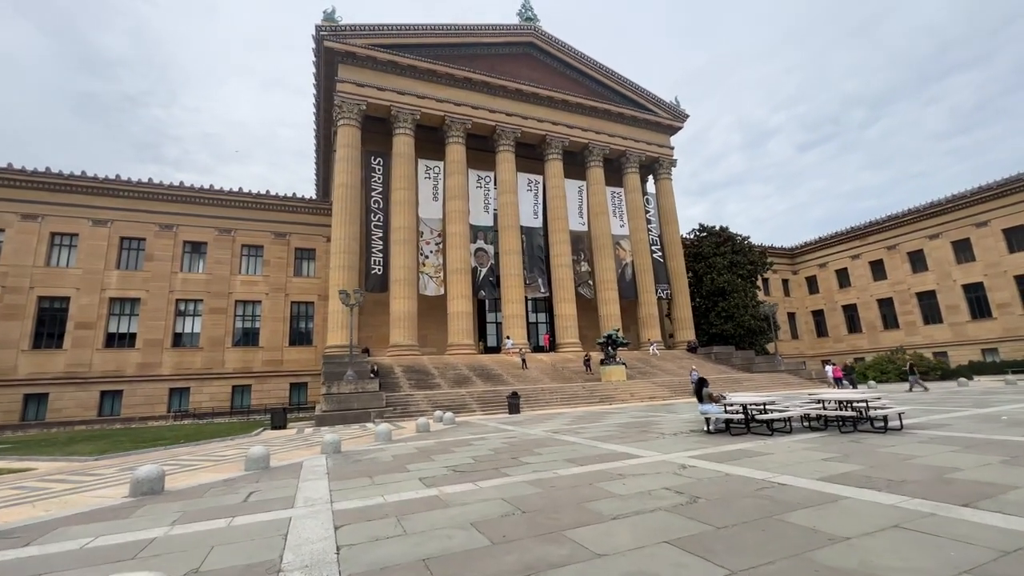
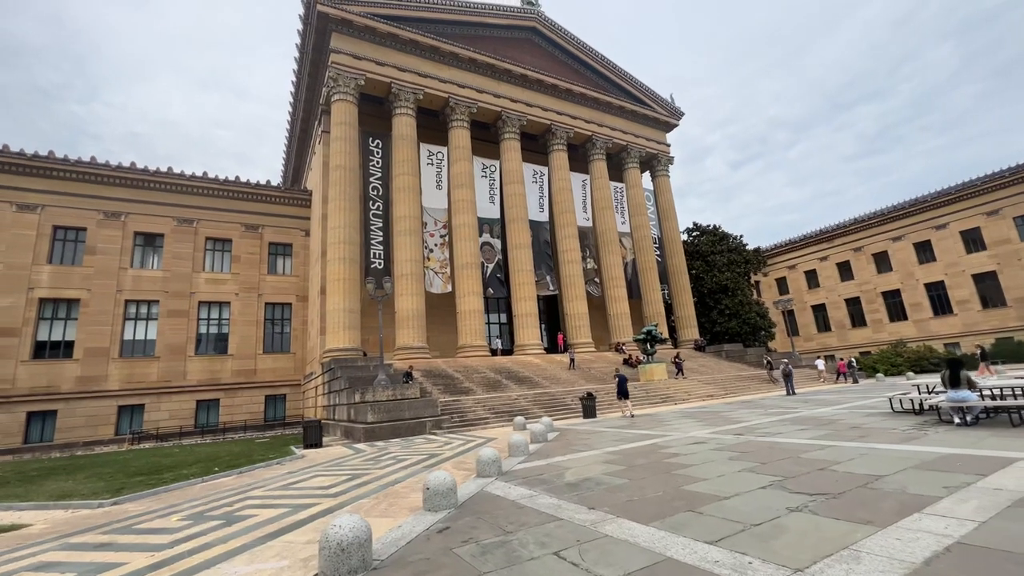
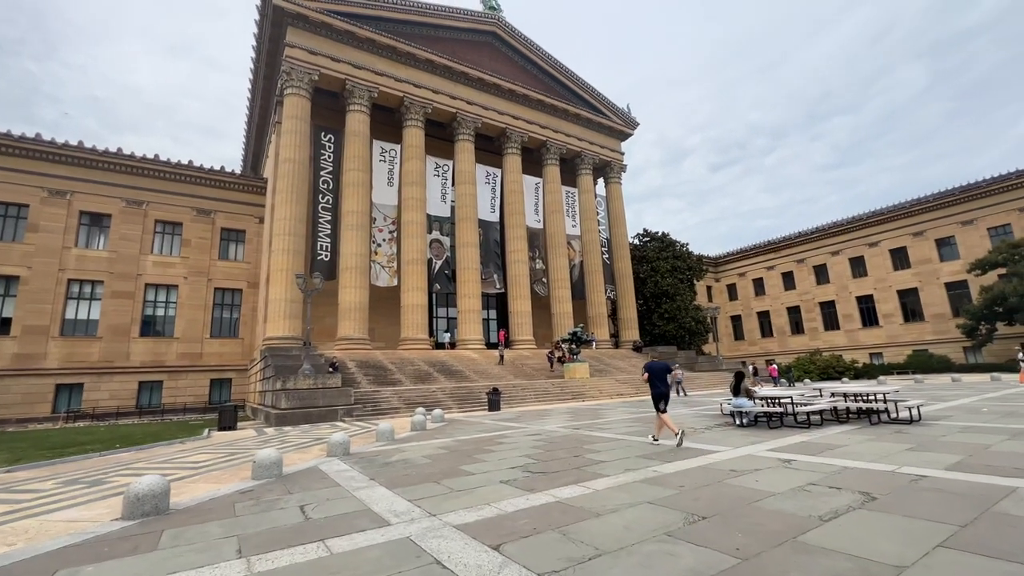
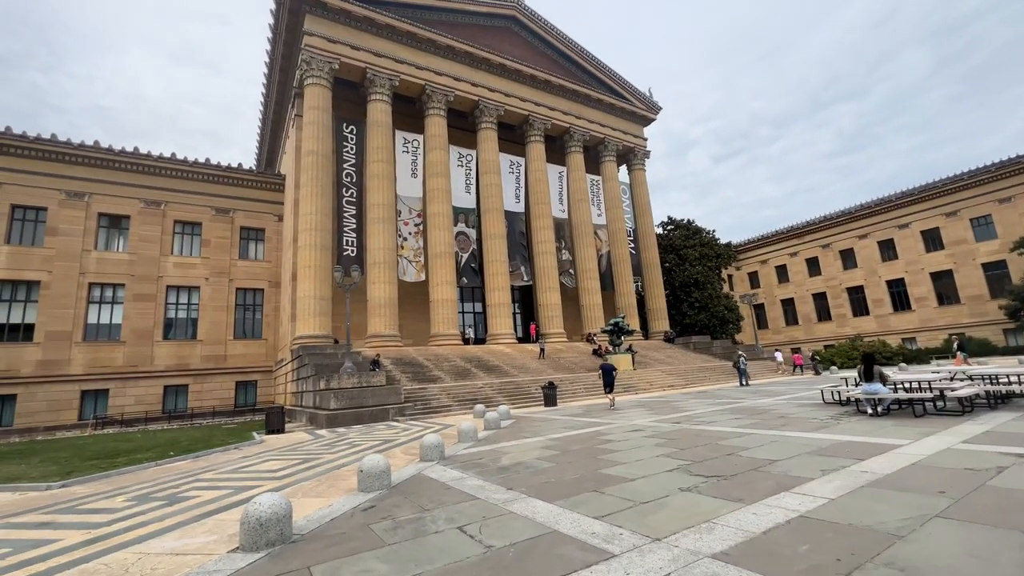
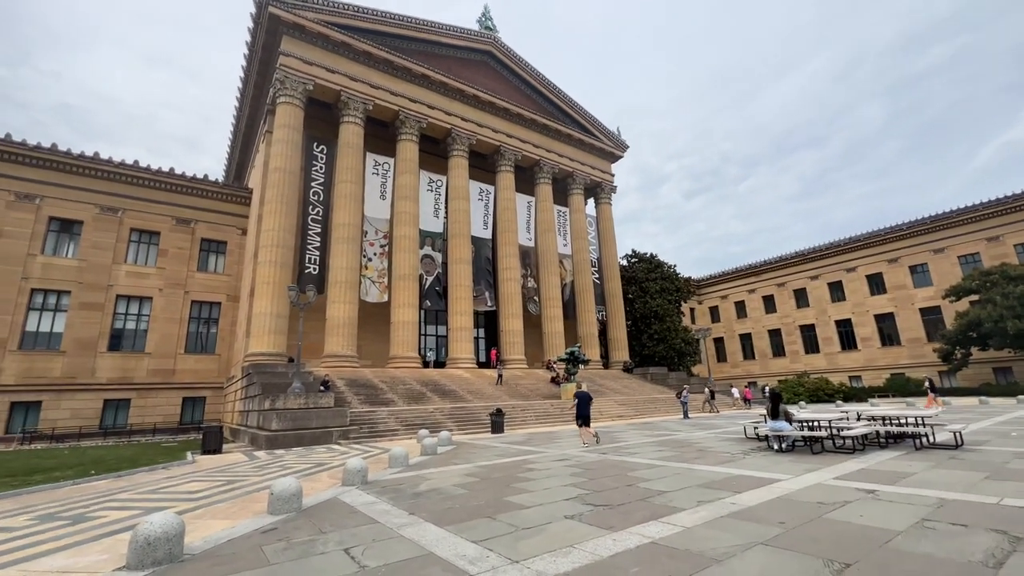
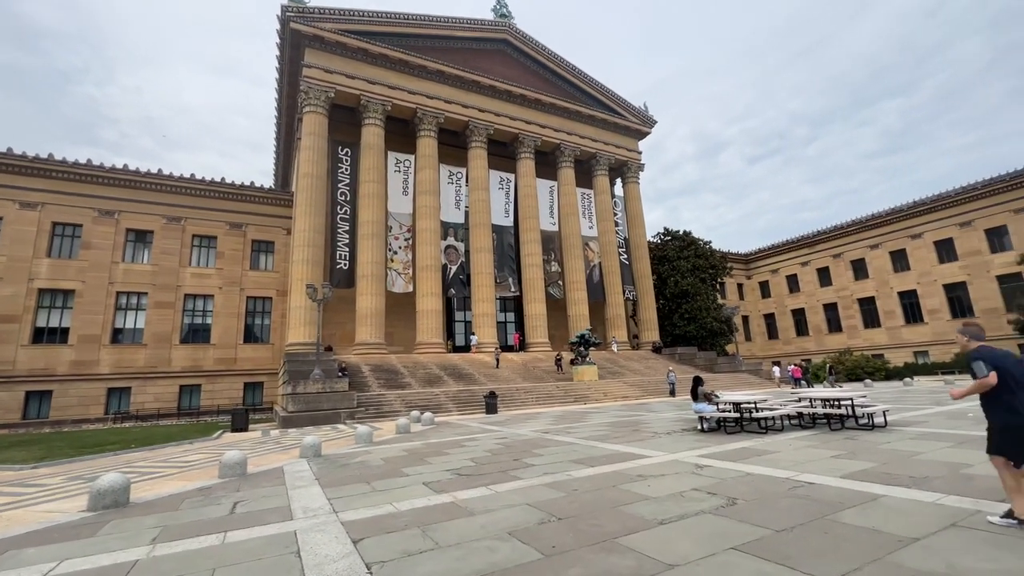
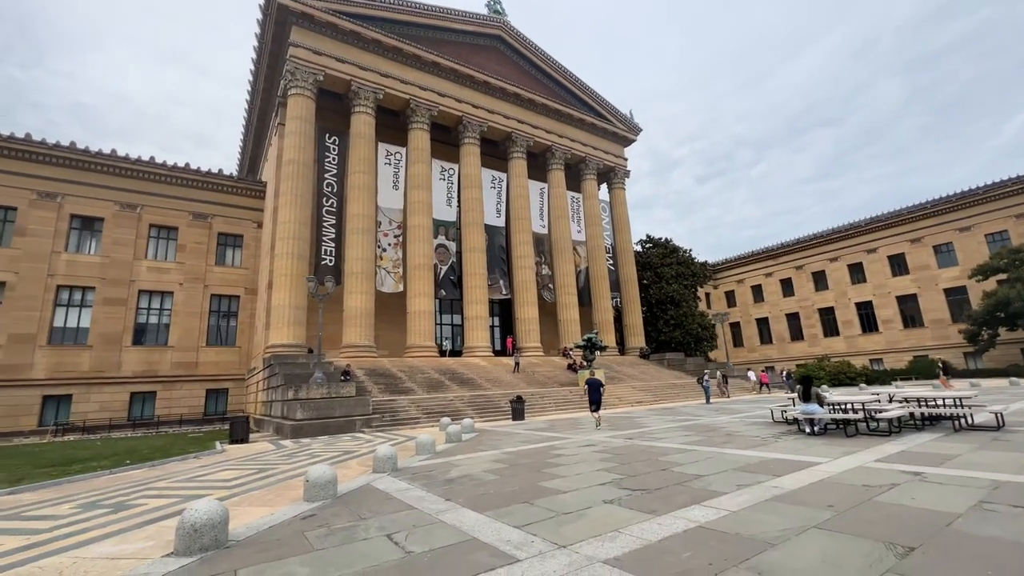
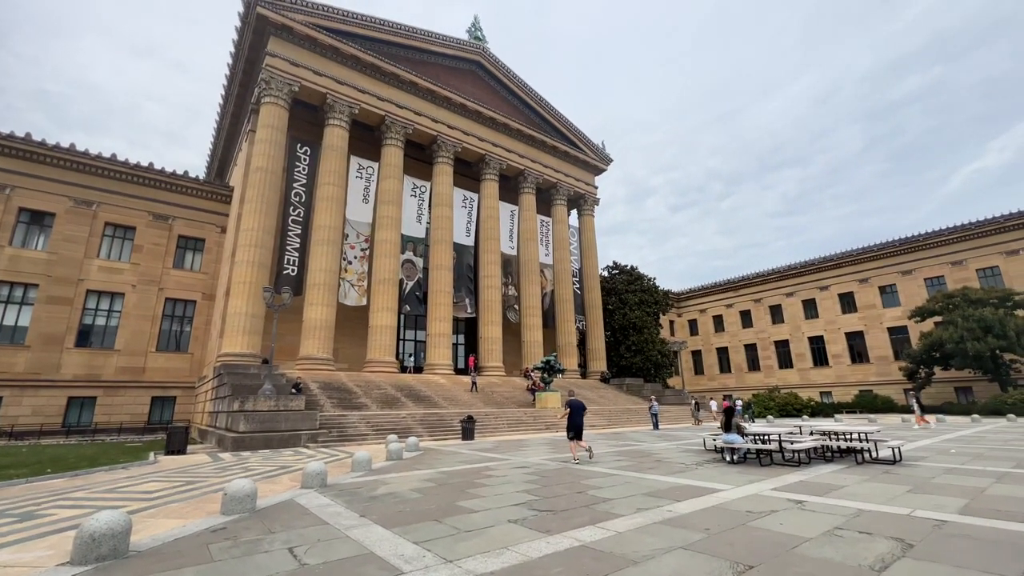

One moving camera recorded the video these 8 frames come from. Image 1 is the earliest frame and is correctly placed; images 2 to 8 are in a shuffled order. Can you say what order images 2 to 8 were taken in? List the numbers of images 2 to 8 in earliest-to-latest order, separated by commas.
6, 3, 8, 5, 7, 4, 2
